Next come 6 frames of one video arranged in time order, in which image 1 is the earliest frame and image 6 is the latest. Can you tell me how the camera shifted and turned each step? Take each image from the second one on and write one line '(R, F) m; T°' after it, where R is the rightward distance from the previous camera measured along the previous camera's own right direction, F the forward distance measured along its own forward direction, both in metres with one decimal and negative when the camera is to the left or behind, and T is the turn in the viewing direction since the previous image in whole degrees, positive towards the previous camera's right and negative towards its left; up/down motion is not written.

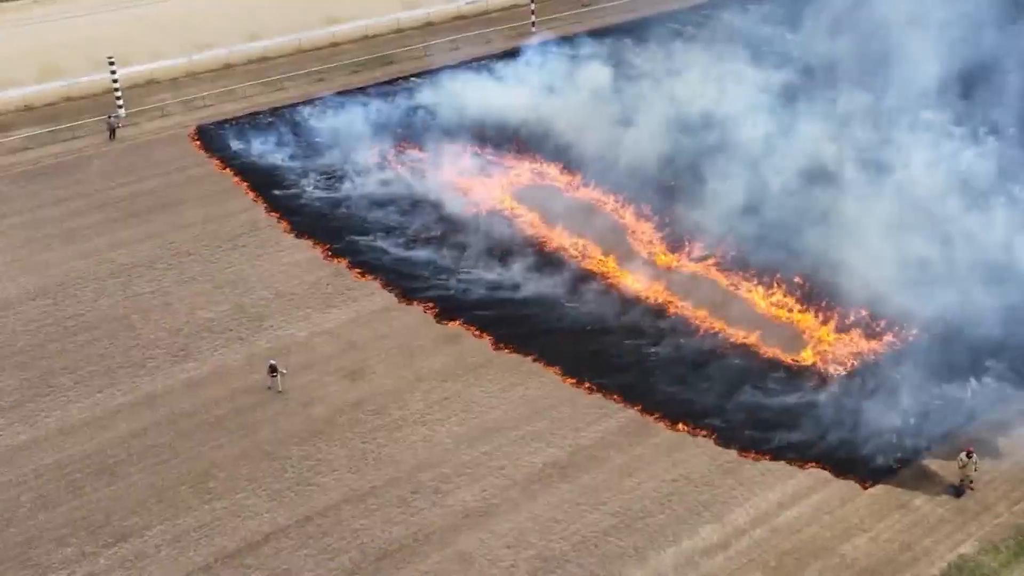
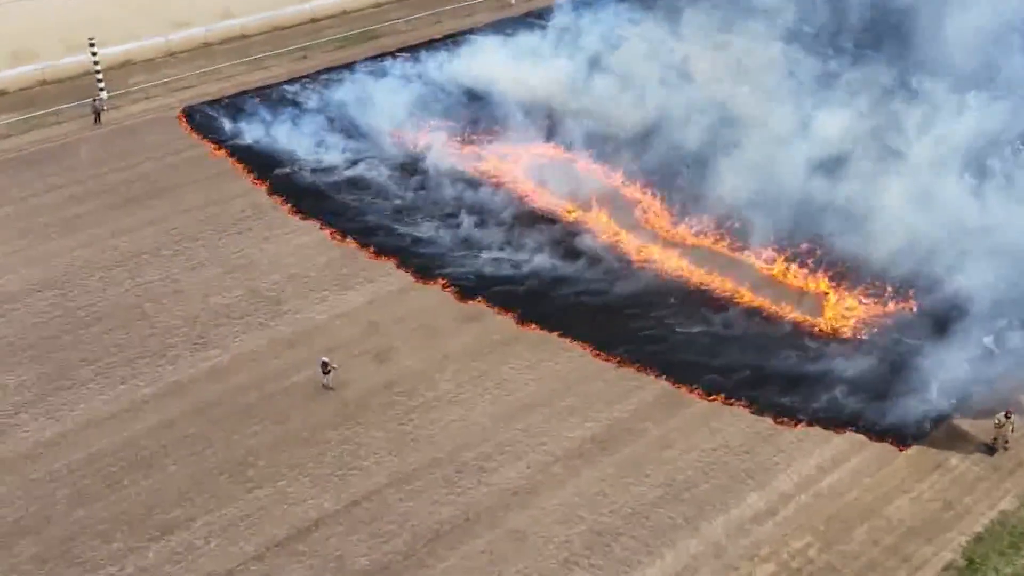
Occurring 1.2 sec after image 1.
(-1.1, +0.1) m; +3°
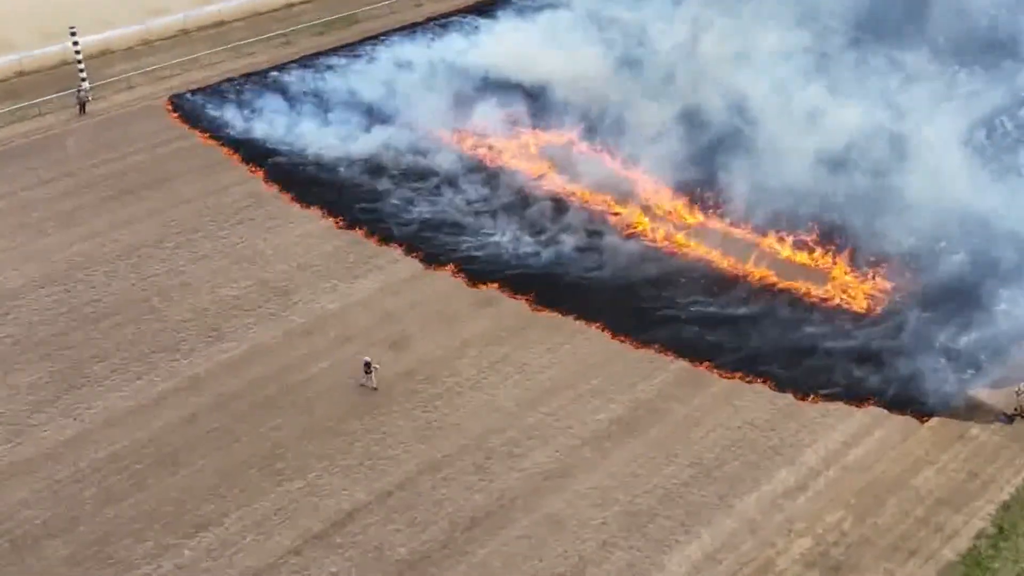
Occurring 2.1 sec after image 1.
(-0.8, +0.1) m; +2°
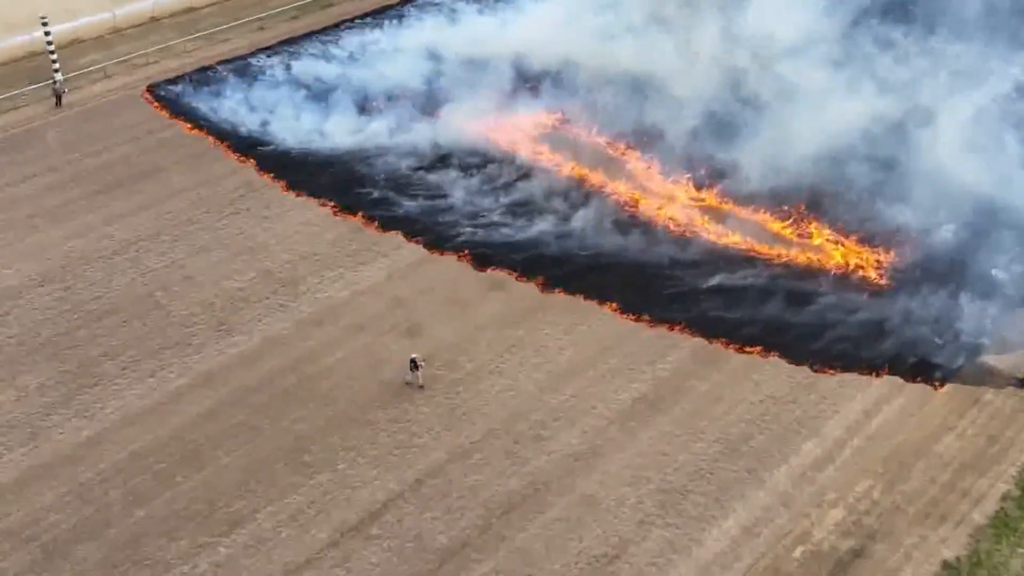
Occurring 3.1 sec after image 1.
(-0.9, +0.1) m; +3°
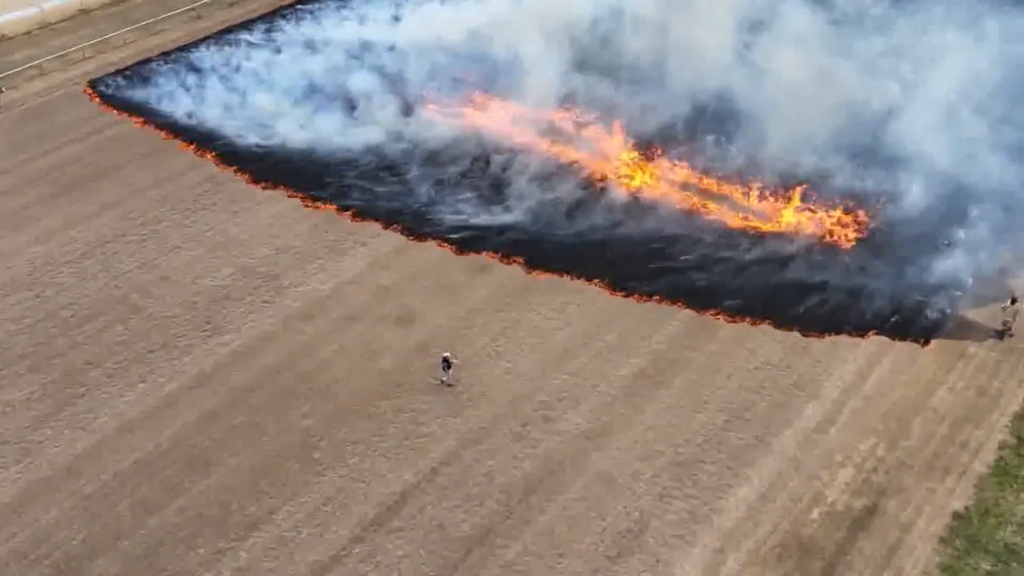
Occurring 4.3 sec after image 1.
(-1.0, +0.1) m; +5°
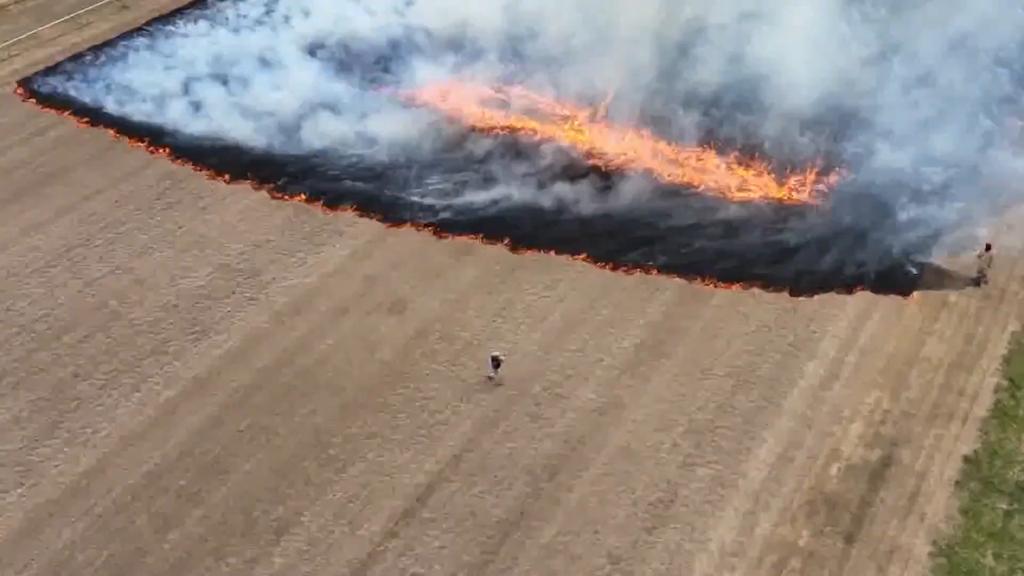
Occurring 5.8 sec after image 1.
(-1.2, +0.2) m; +5°
